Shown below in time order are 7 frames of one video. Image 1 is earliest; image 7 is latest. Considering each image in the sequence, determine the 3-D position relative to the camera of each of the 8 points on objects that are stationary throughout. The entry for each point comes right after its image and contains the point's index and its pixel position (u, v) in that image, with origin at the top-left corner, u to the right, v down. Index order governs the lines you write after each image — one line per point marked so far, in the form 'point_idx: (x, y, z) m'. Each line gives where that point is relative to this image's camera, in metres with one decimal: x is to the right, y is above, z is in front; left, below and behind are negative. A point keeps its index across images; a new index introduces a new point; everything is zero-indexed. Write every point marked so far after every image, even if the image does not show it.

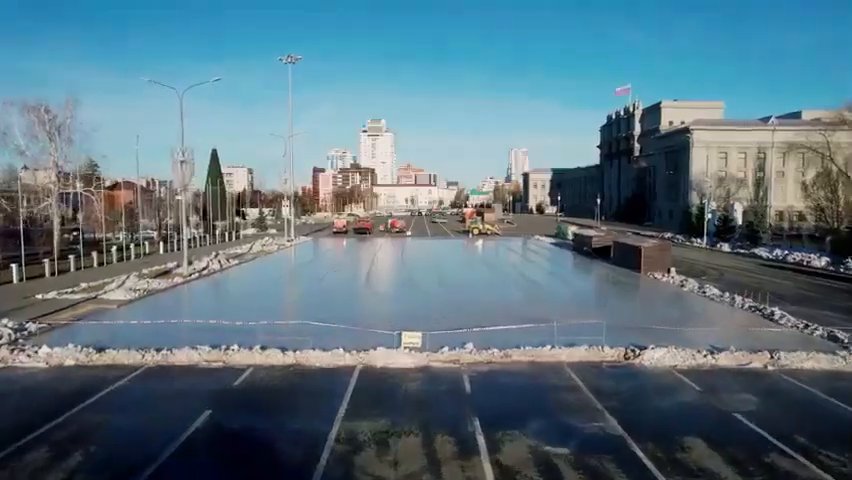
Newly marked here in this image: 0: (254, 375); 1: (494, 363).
0: (-2.5, -1.9, +9.1) m
1: (+1.0, -1.9, +9.7) m
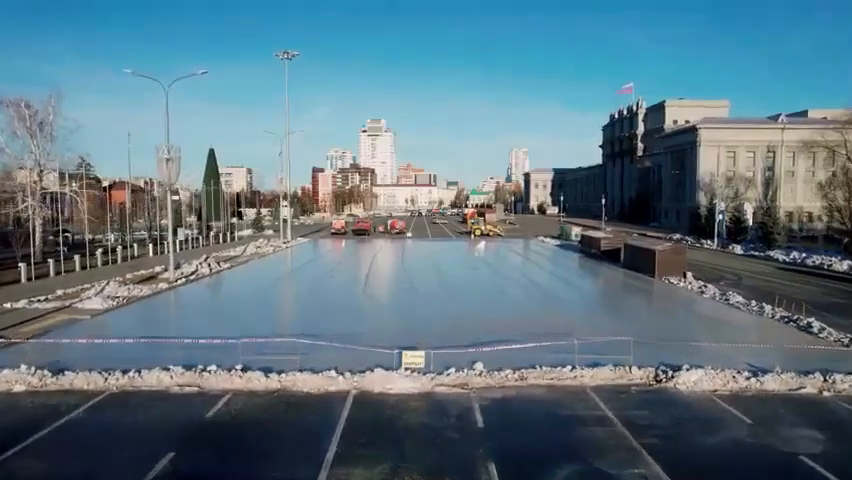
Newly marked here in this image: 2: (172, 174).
0: (-2.4, -2.0, +7.9) m
1: (+1.1, -2.0, +8.5) m
2: (-7.6, +2.0, +18.8) m
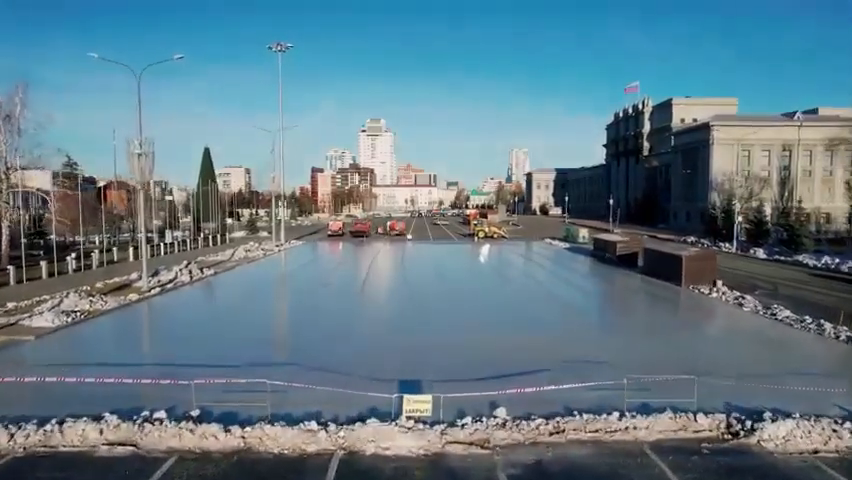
0: (-2.3, -2.1, +5.9) m
1: (+1.2, -2.1, +6.5) m
2: (-7.5, +1.8, +16.8) m
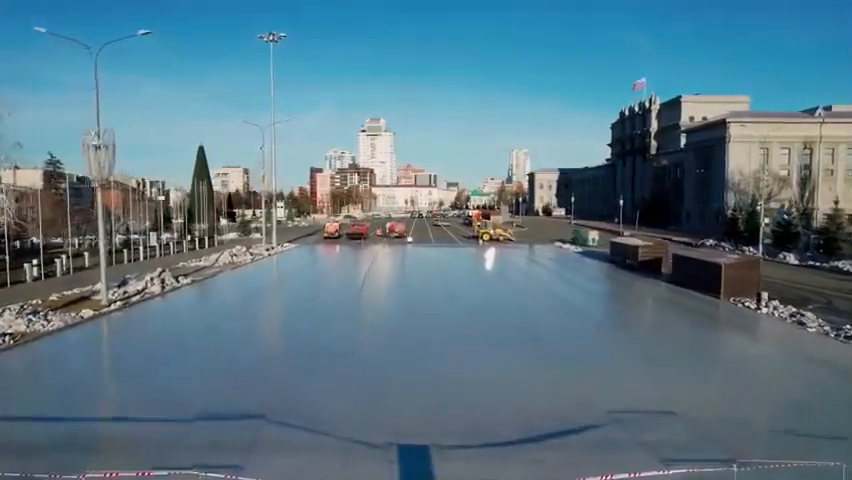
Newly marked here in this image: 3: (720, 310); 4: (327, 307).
0: (-2.2, -2.3, +3.5) m
1: (+1.3, -2.2, +4.1) m
2: (-7.4, +1.7, +14.5) m
3: (+7.6, -1.8, +16.4) m
4: (-3.1, -2.1, +19.9) m
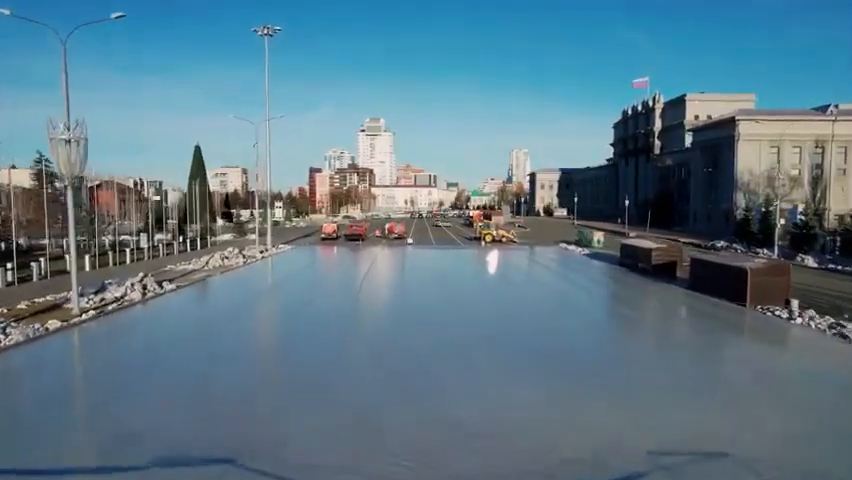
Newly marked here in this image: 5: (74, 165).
0: (-2.2, -2.4, +2.3) m
1: (+1.3, -2.3, +2.9) m
2: (-7.3, +1.6, +13.2) m
3: (+7.7, -1.9, +15.2) m
4: (-3.0, -2.1, +18.6) m
5: (-7.4, +1.6, +13.4) m
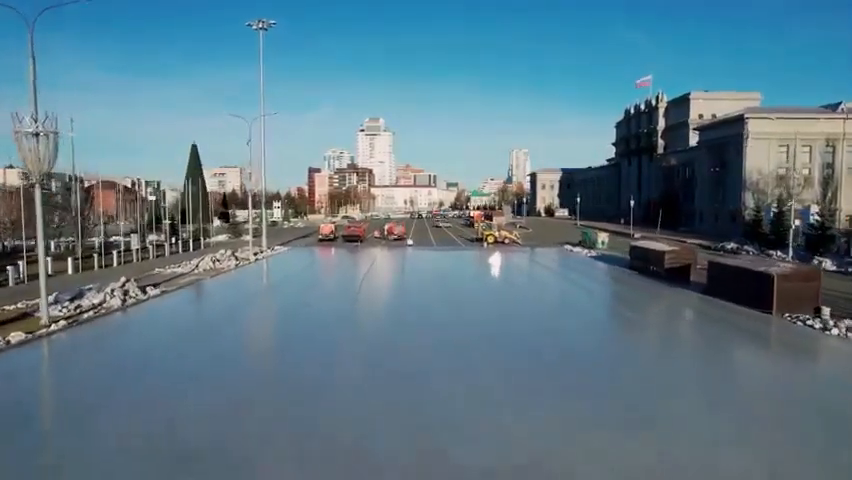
0: (-2.1, -2.4, +1.1) m
1: (+1.4, -2.4, +1.8) m
2: (-7.3, +1.6, +12.1) m
3: (+7.7, -2.0, +14.0) m
4: (-3.0, -2.2, +17.5) m
5: (-7.4, +1.5, +12.2) m
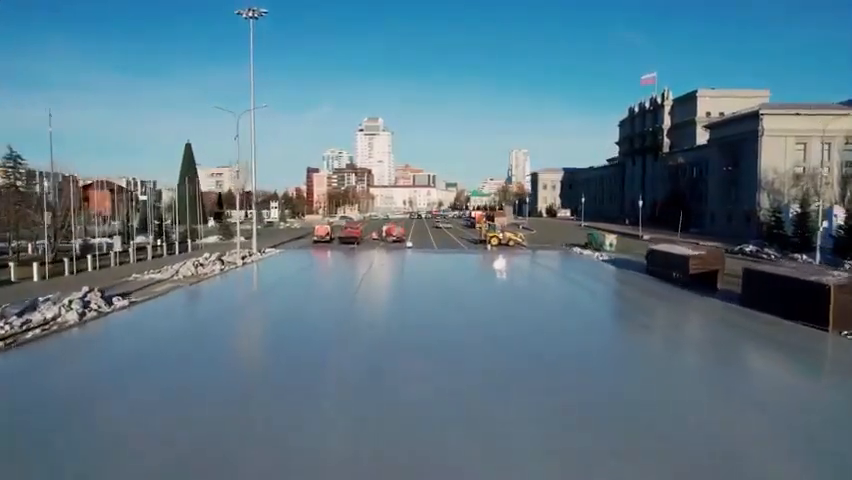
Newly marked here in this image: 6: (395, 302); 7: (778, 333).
0: (-2.1, -2.5, -0.8) m
1: (+1.4, -2.5, -0.1) m
2: (-7.3, +1.5, +10.2) m
3: (+7.8, -2.1, +12.2) m
4: (-2.9, -2.3, +15.6) m
5: (-7.3, +1.4, +10.3) m
6: (-1.0, -2.1, +18.9) m
7: (+7.5, -2.0, +13.7) m
